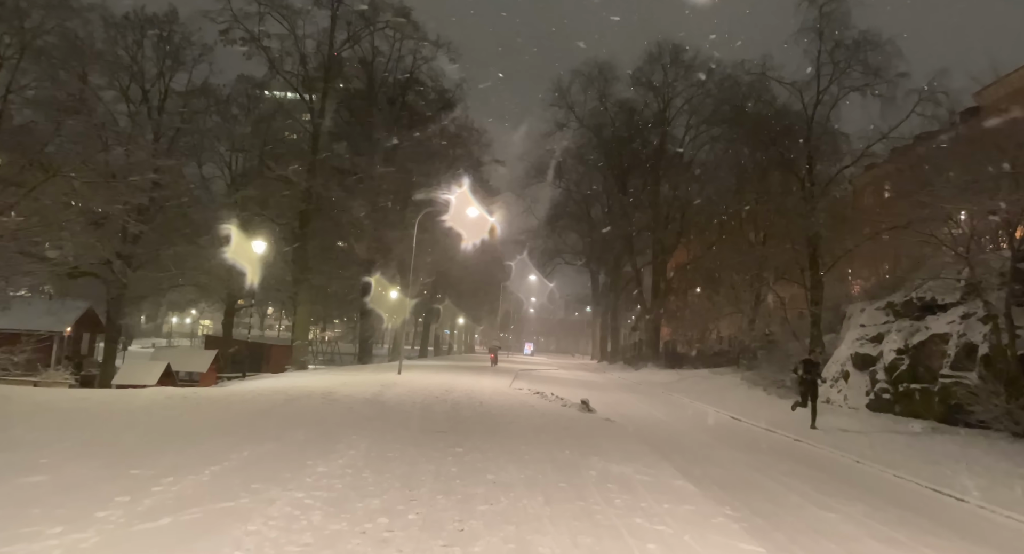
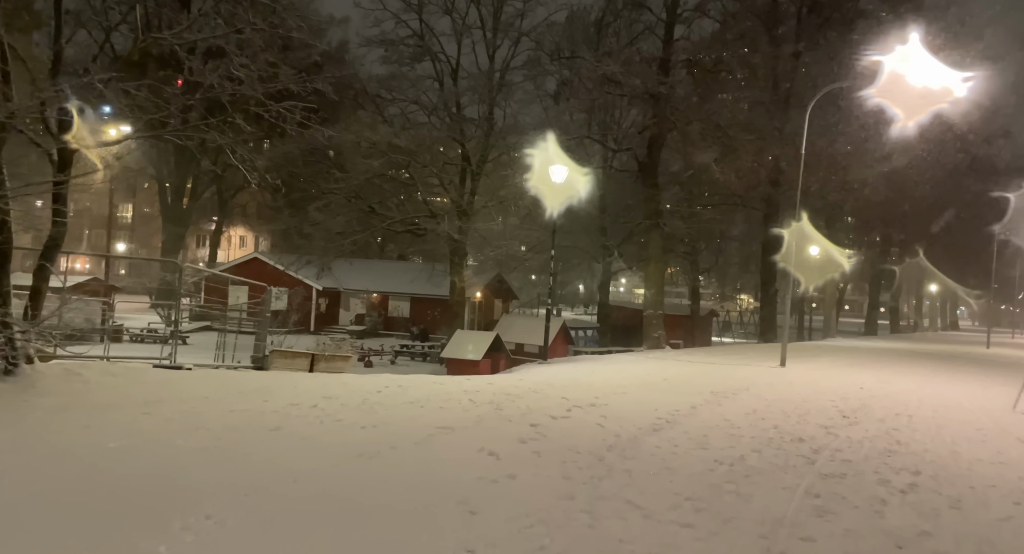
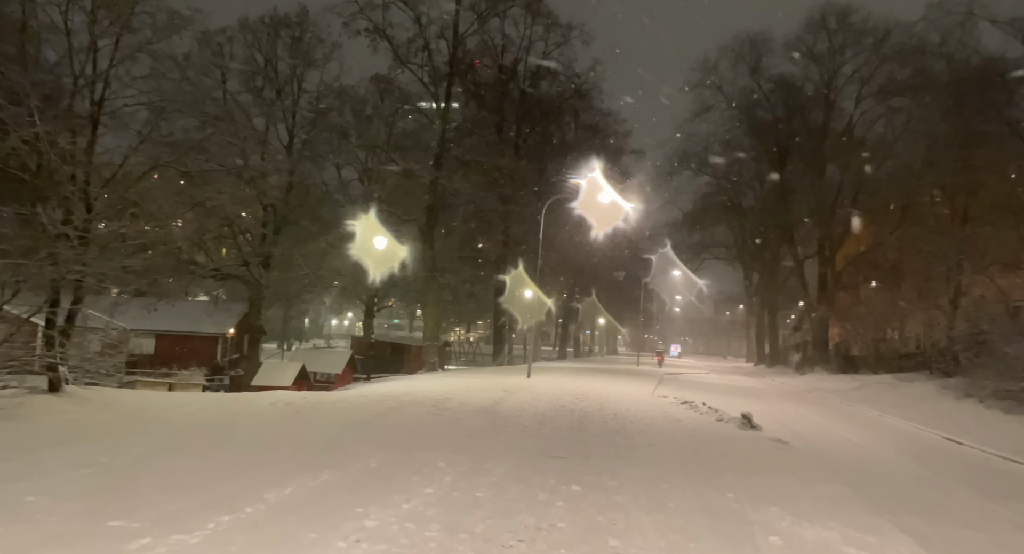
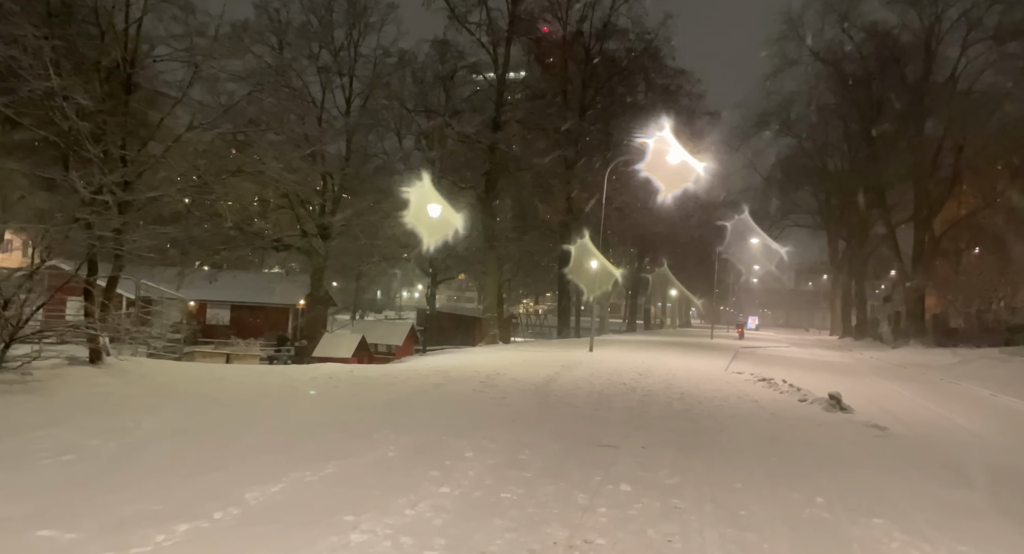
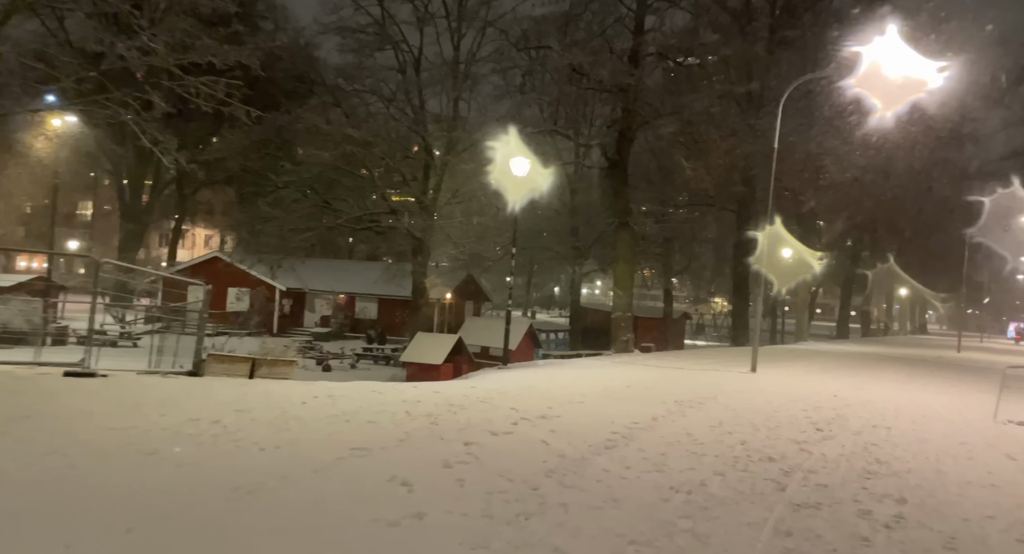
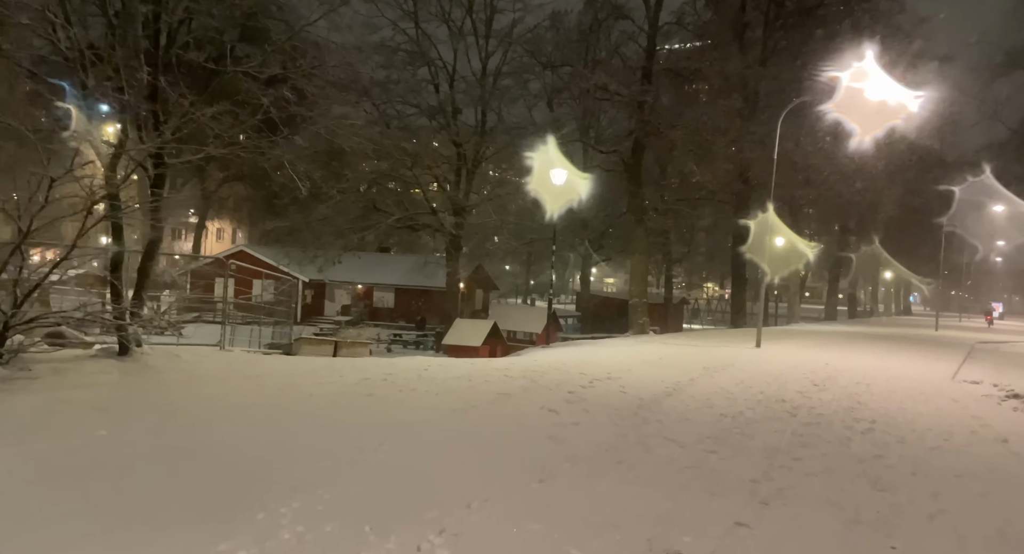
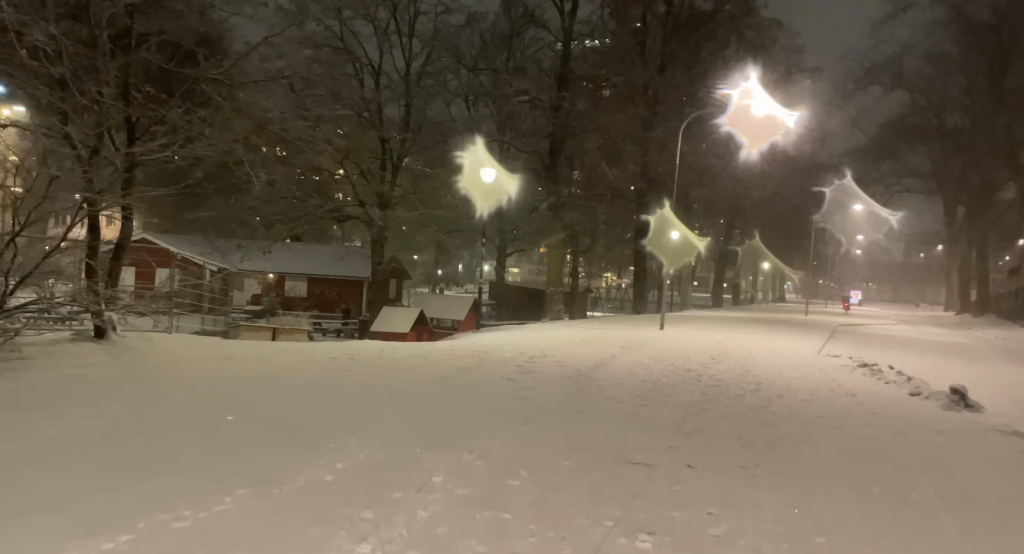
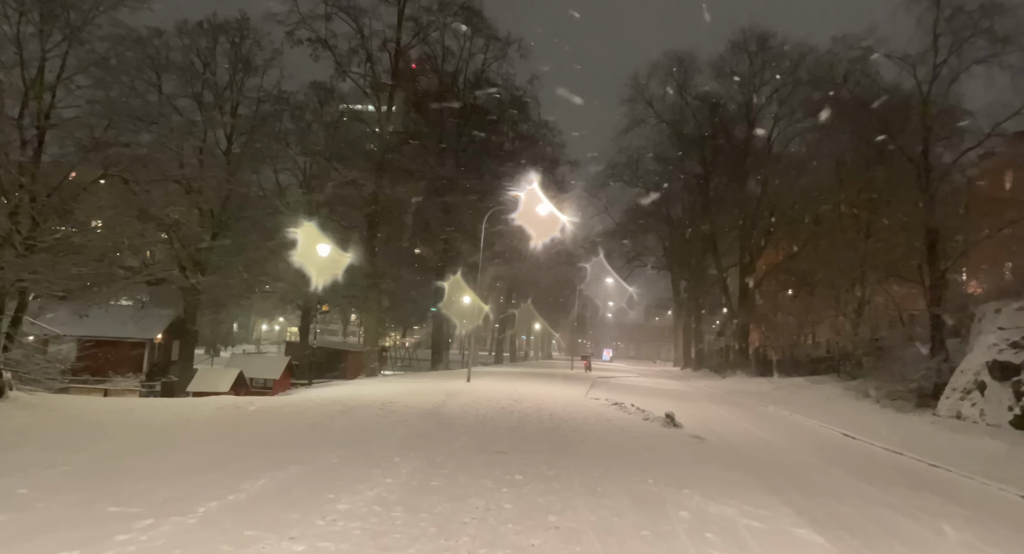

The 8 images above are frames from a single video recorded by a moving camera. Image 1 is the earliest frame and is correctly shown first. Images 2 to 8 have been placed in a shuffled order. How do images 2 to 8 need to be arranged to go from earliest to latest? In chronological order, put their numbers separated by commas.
8, 3, 4, 7, 6, 2, 5
